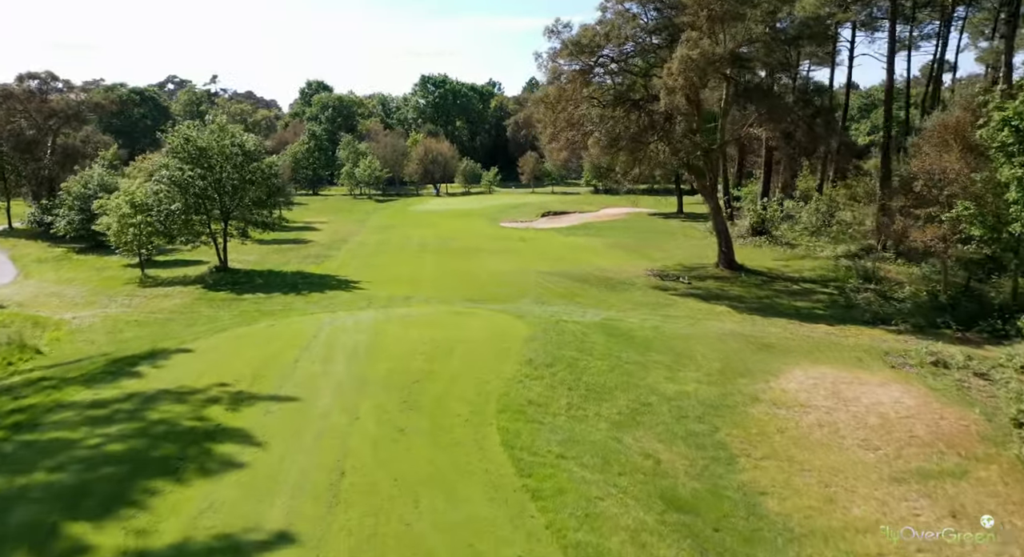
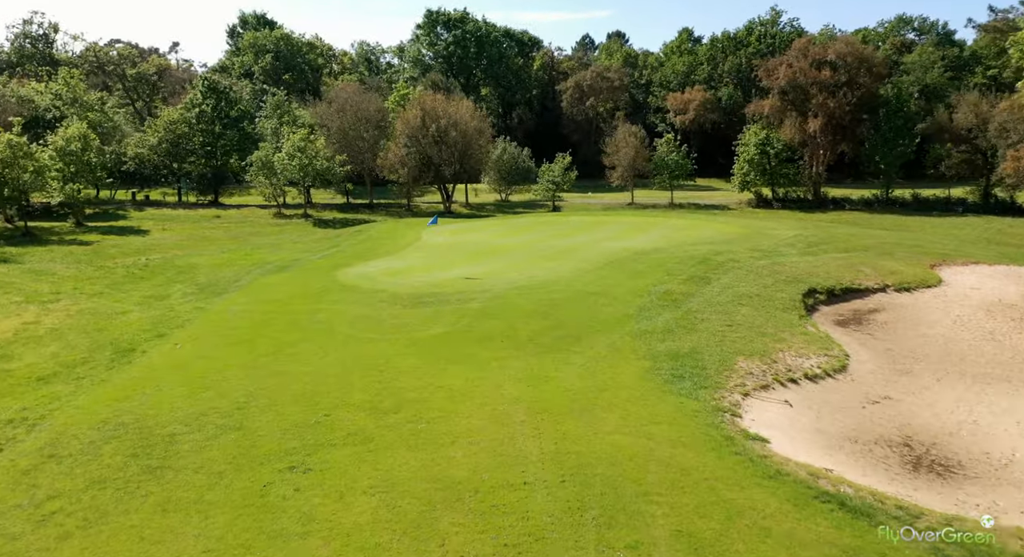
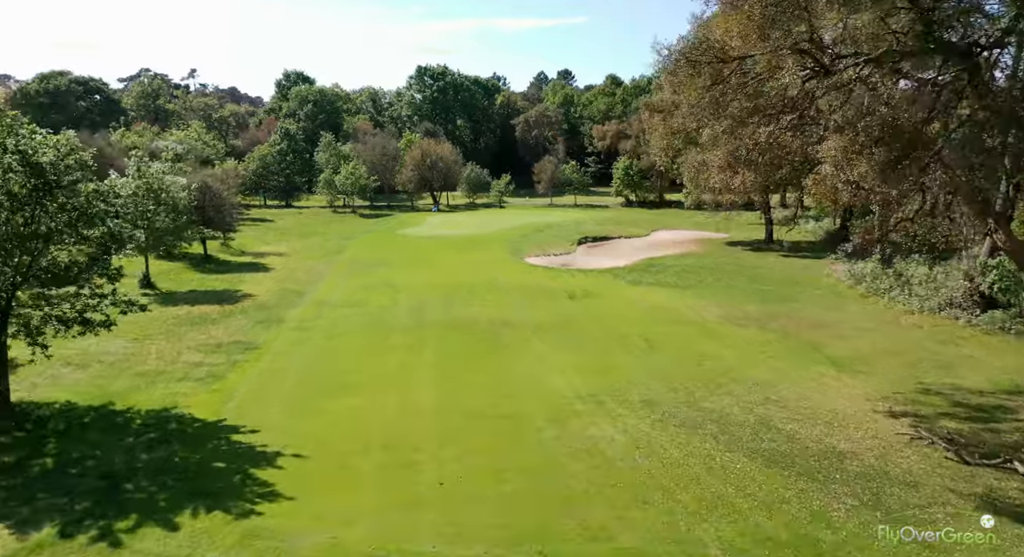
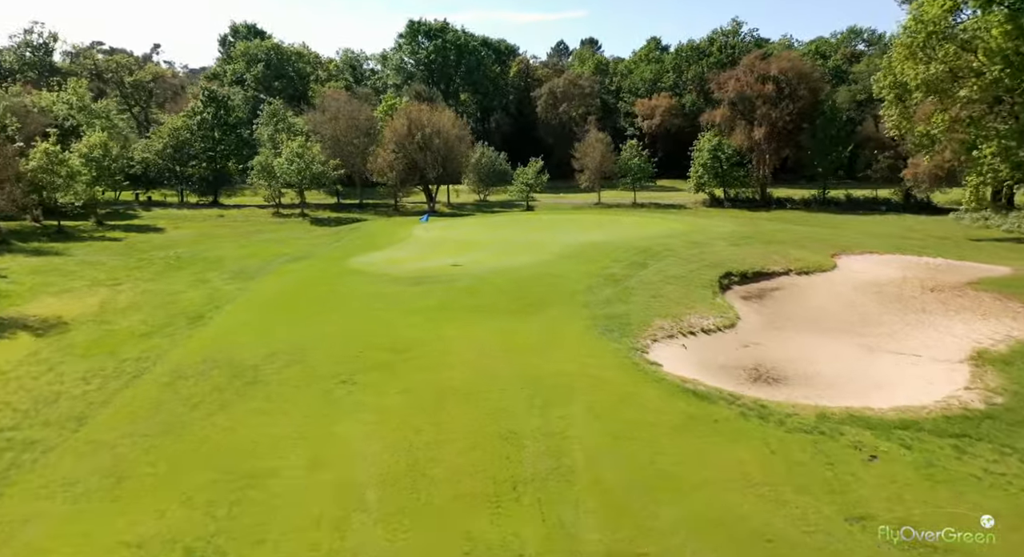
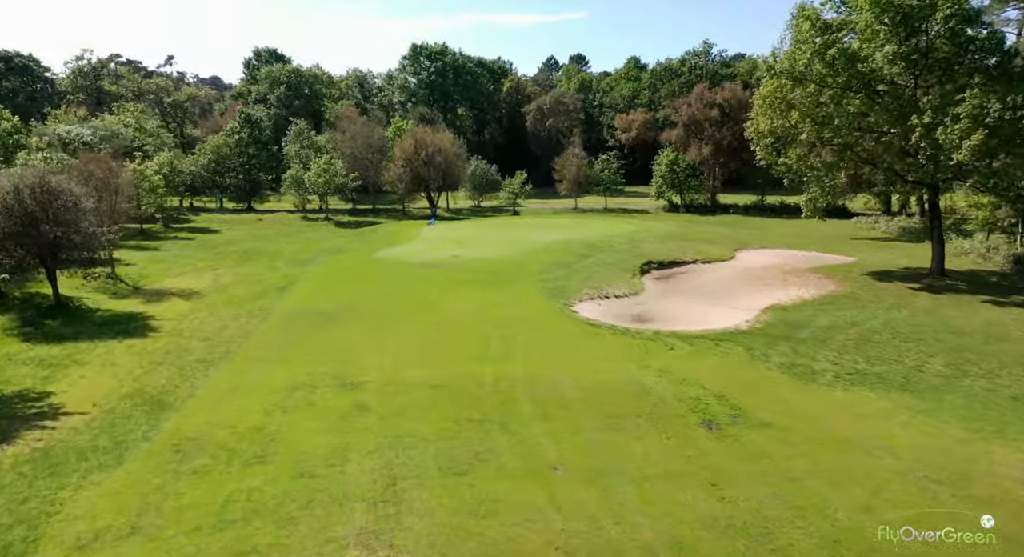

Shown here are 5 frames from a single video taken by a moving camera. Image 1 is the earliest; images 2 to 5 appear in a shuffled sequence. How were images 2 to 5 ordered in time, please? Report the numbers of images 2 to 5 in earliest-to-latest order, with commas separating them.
3, 5, 4, 2
